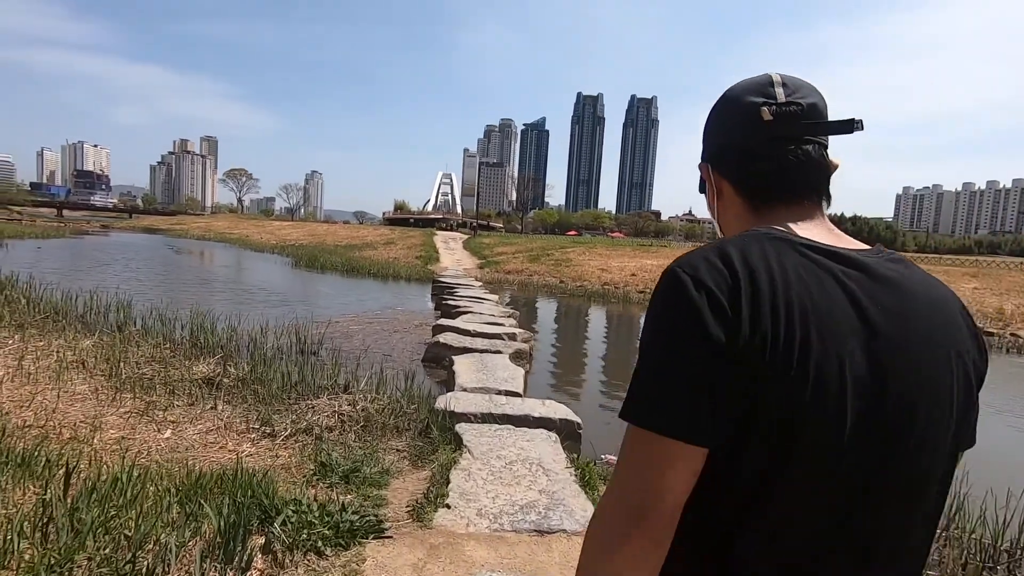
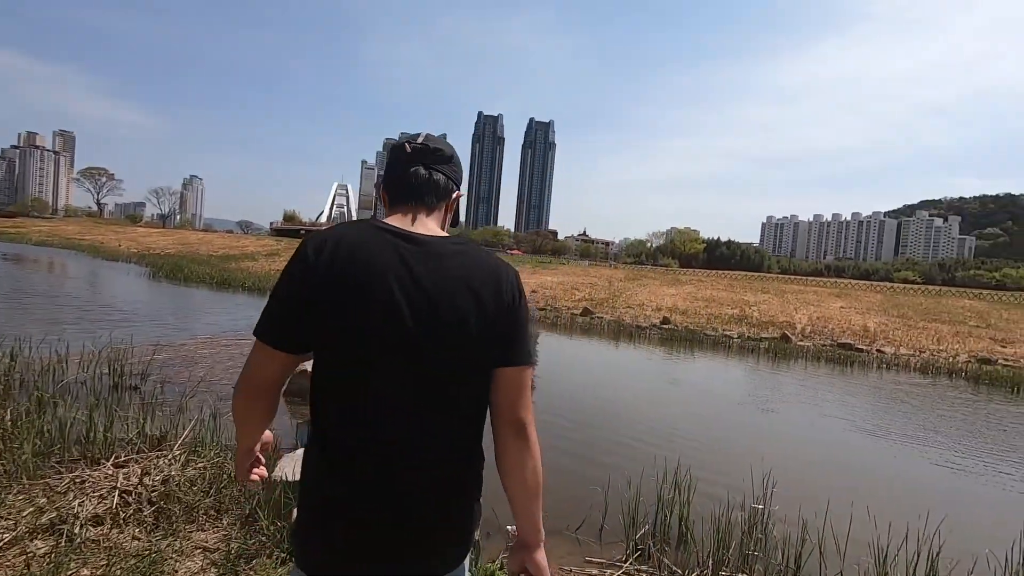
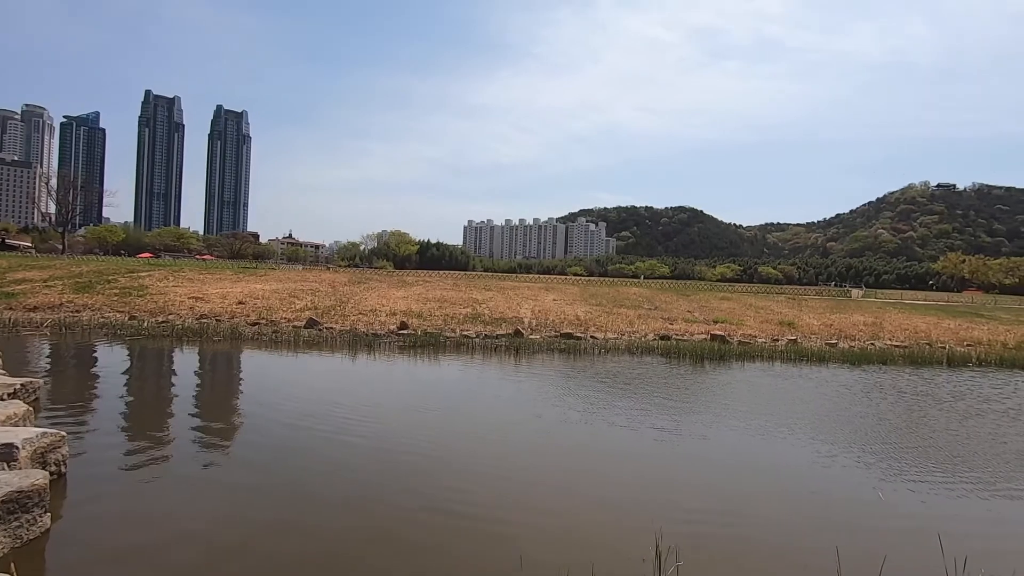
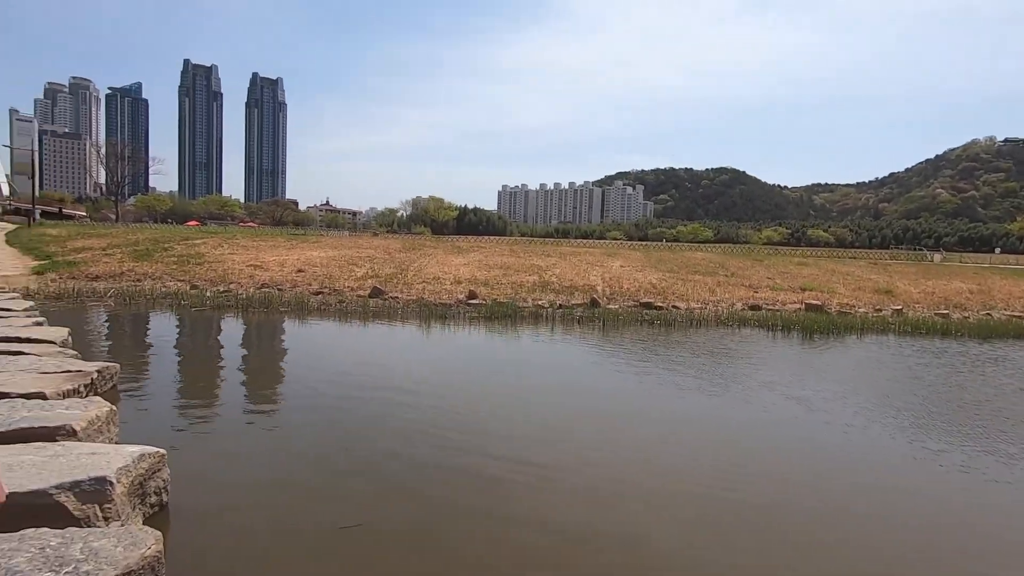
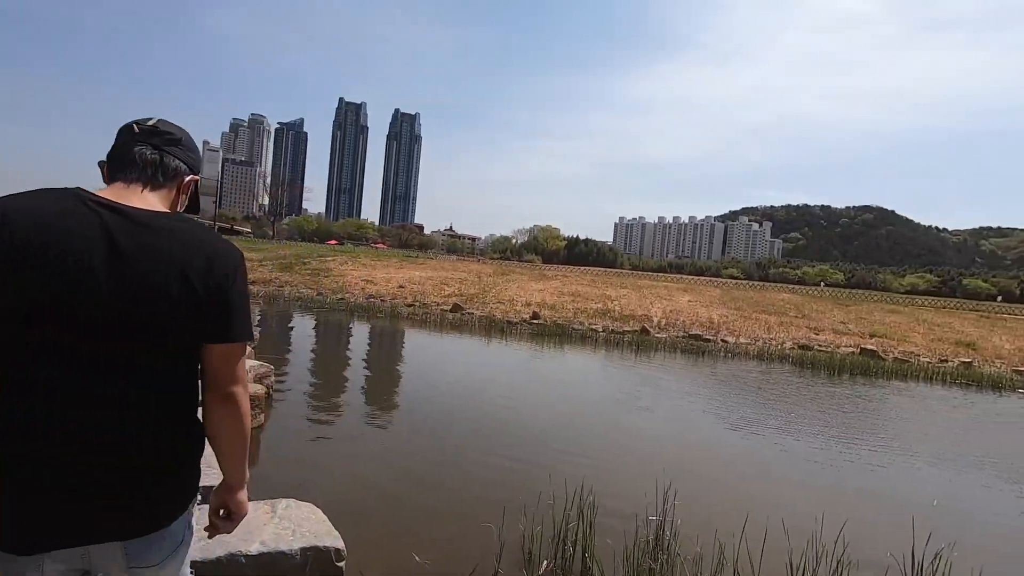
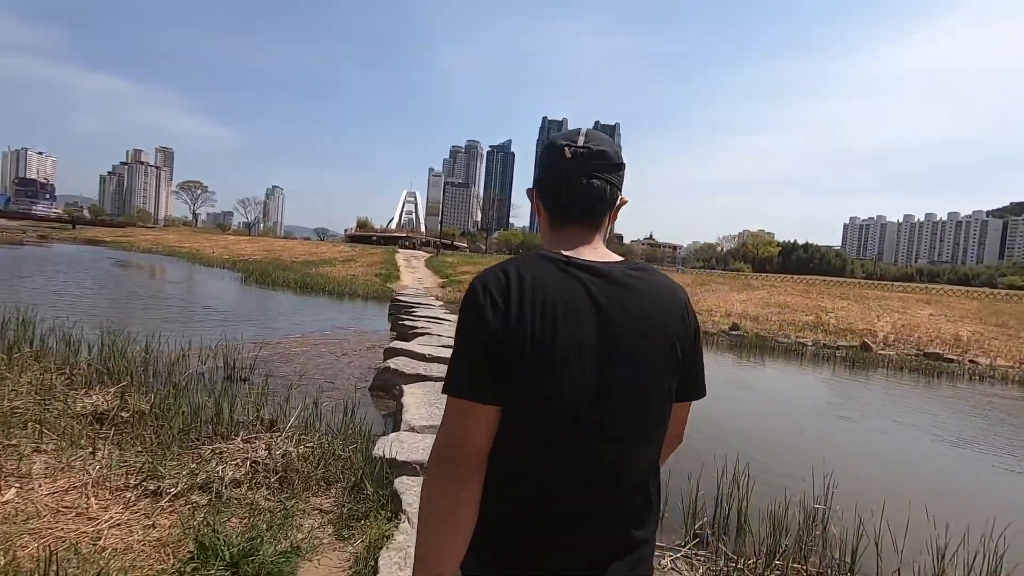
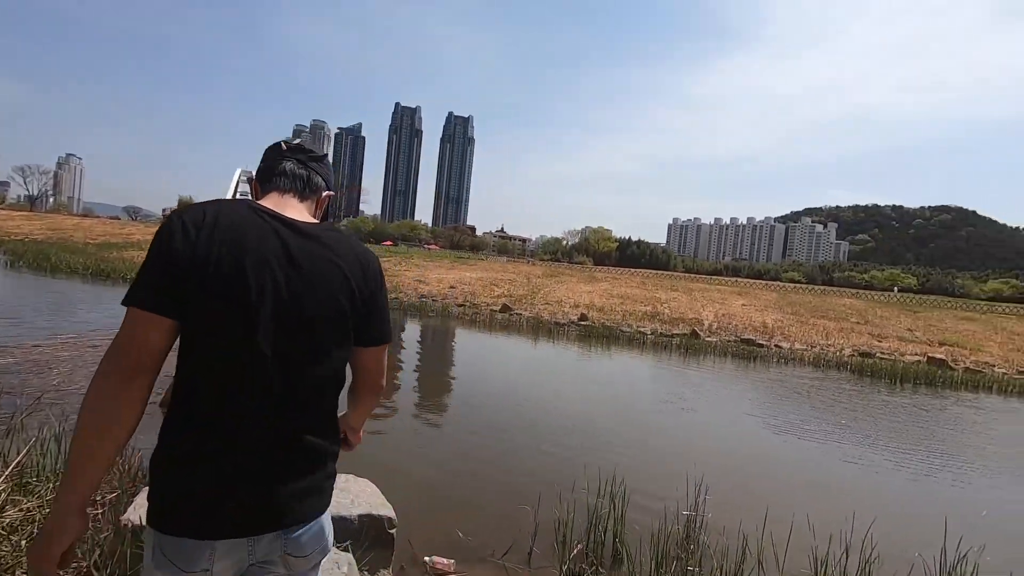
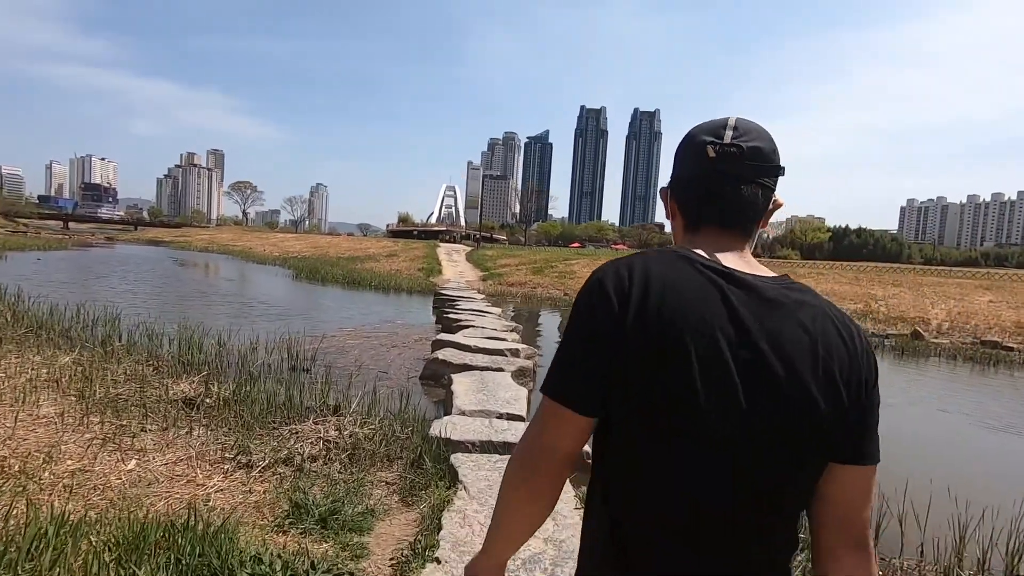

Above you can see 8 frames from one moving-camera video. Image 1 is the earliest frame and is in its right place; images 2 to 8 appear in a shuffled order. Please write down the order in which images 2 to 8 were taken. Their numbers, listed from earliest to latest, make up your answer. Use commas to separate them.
8, 6, 2, 7, 5, 3, 4
